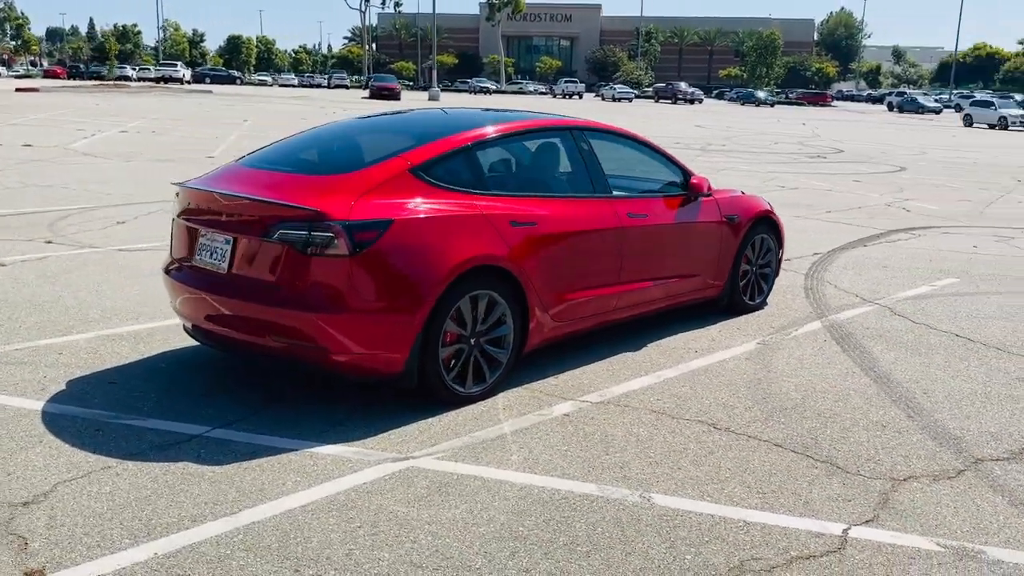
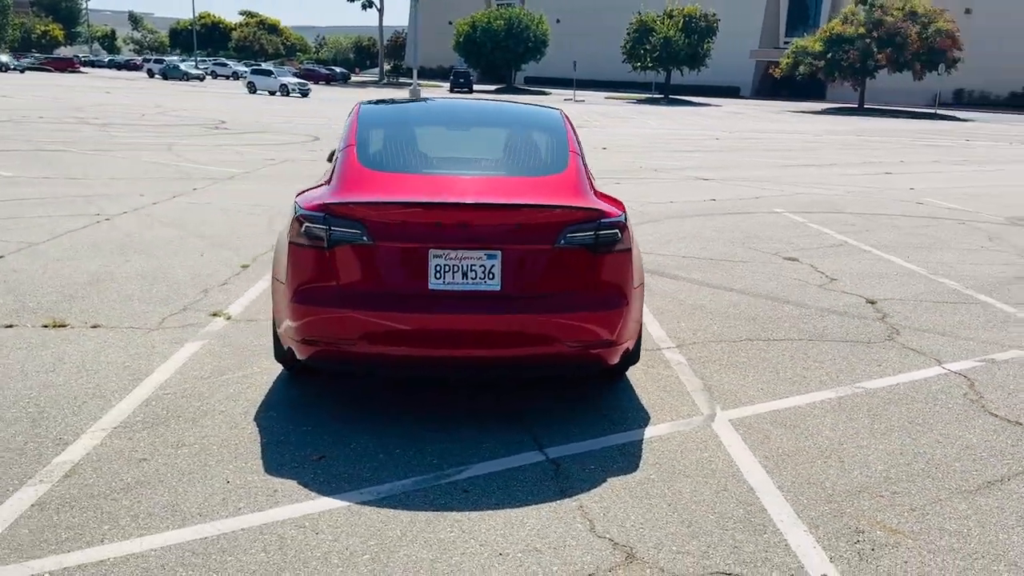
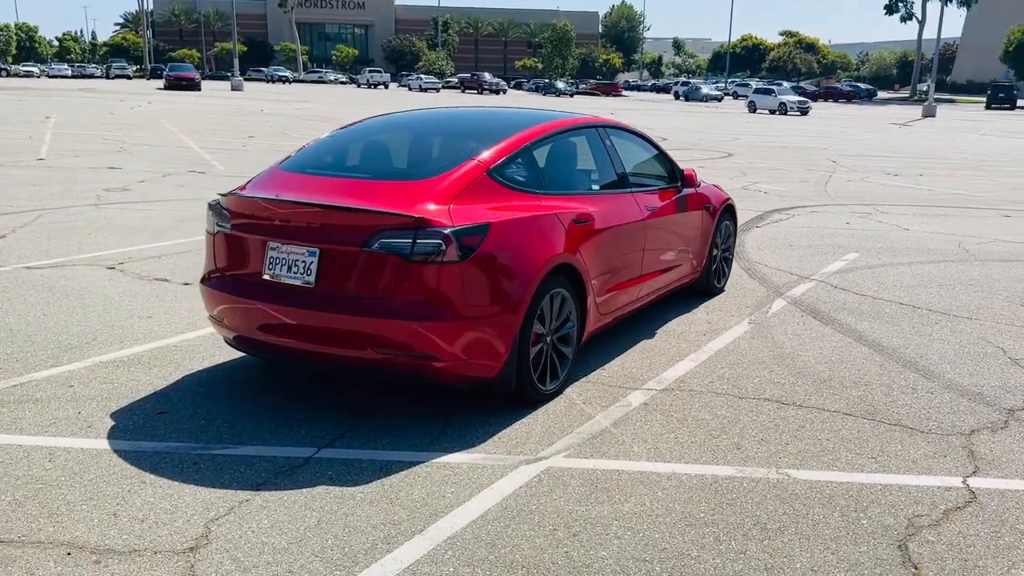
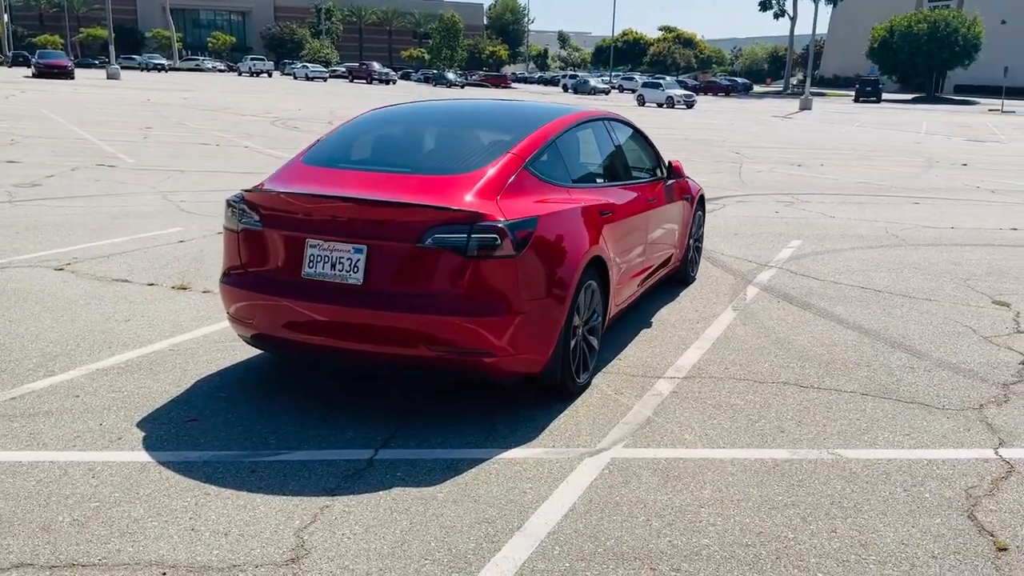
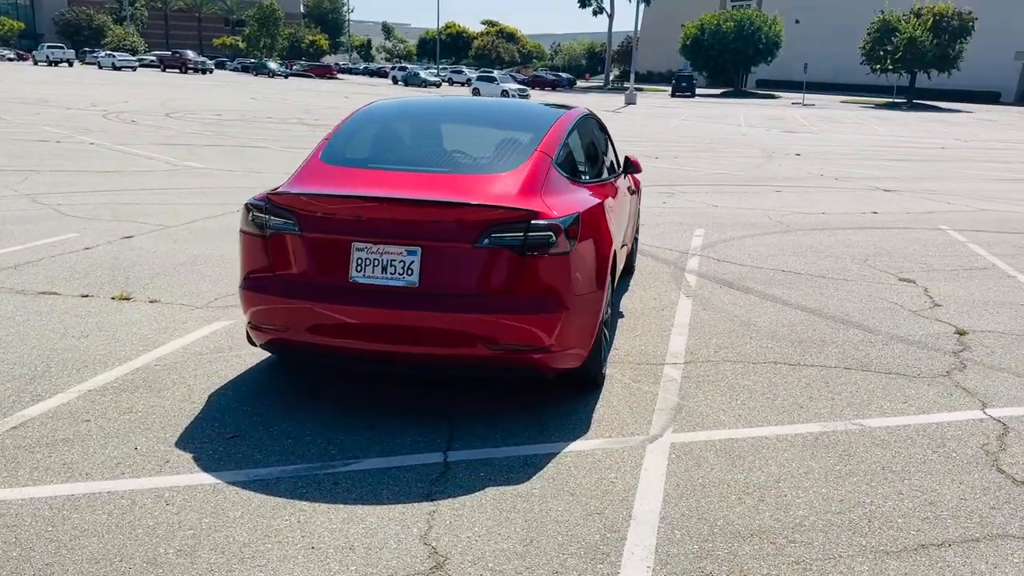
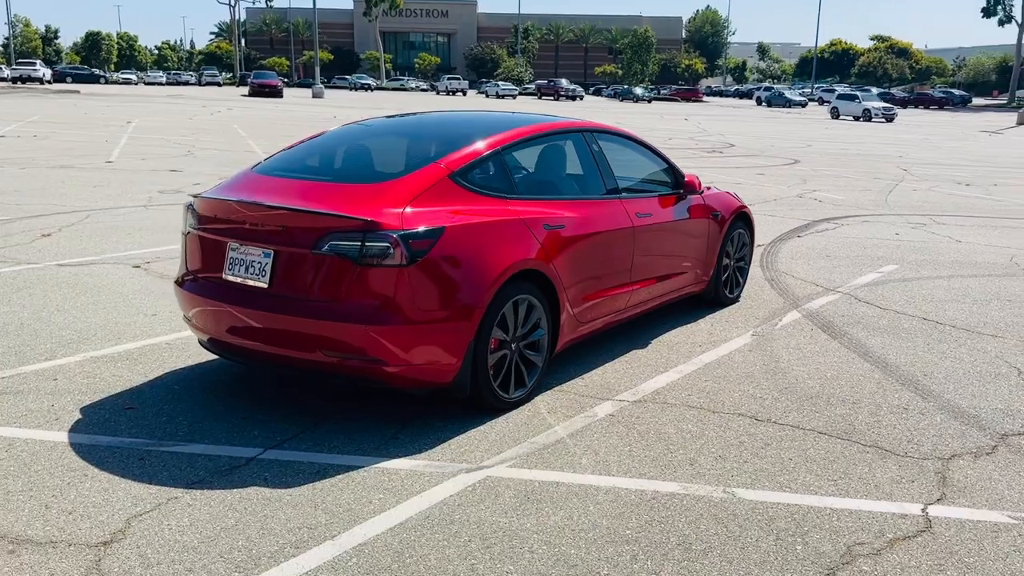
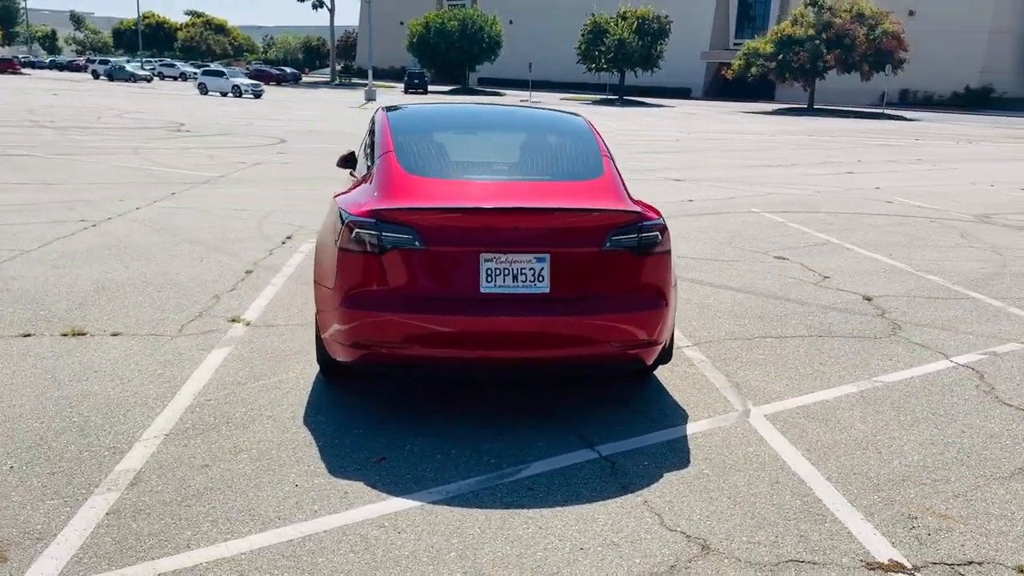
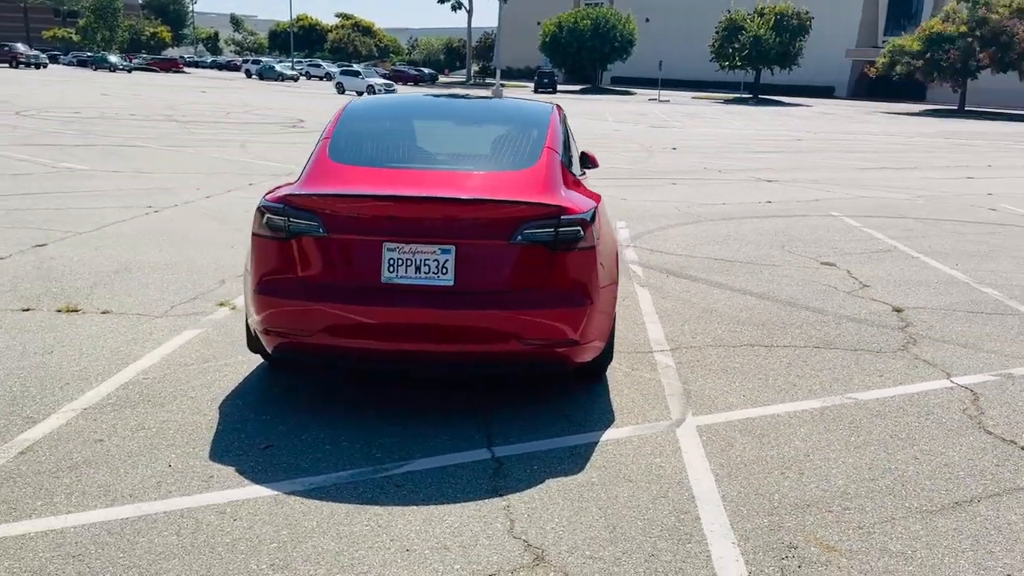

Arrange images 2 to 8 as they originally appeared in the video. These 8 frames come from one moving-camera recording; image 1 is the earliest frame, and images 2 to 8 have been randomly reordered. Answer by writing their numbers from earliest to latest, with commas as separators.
6, 3, 4, 5, 8, 2, 7
